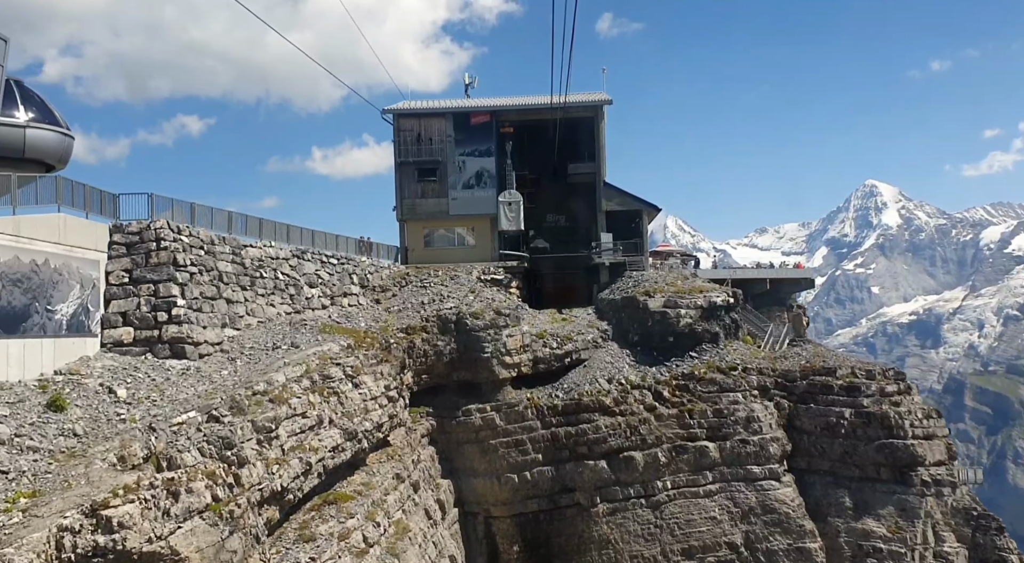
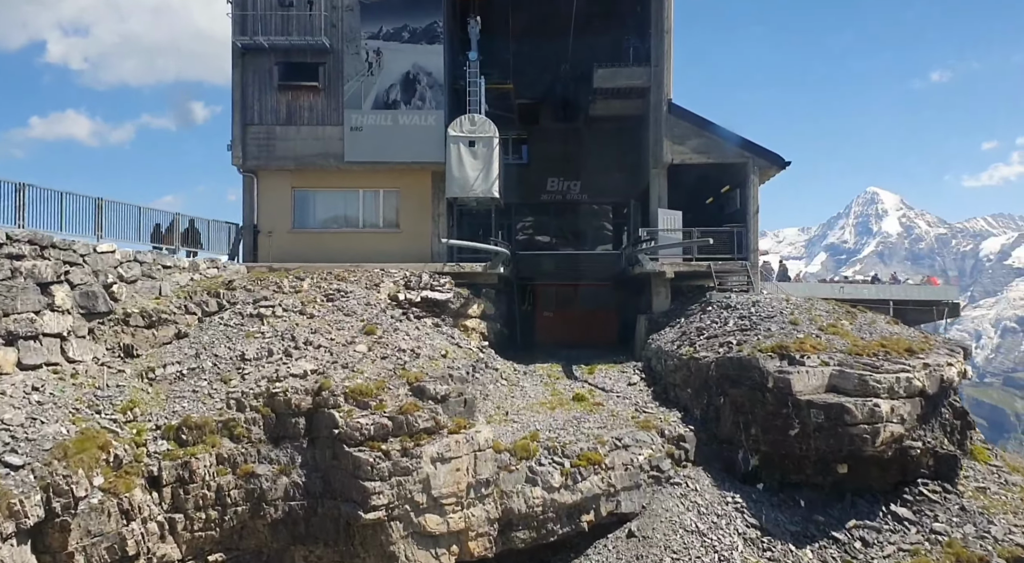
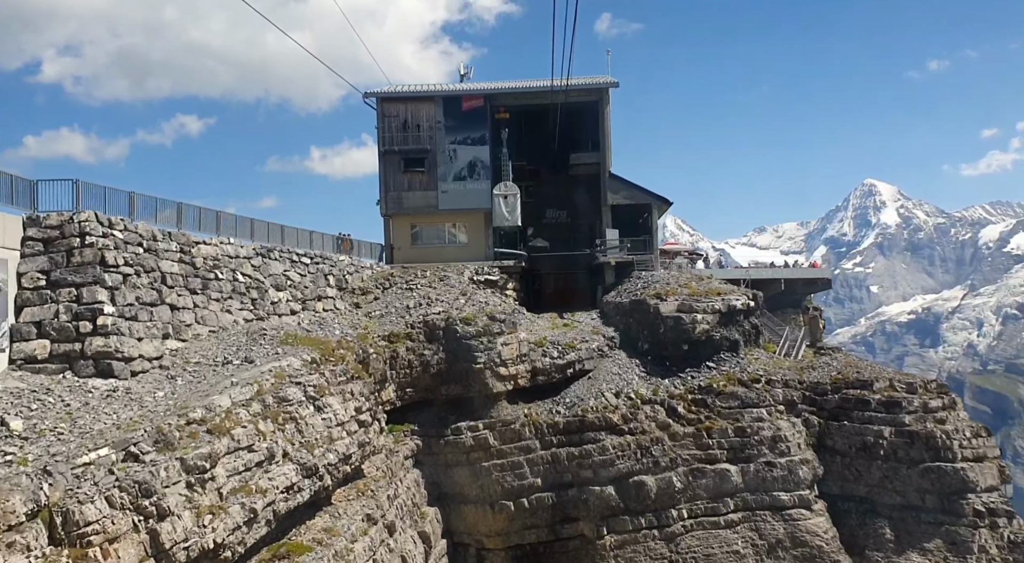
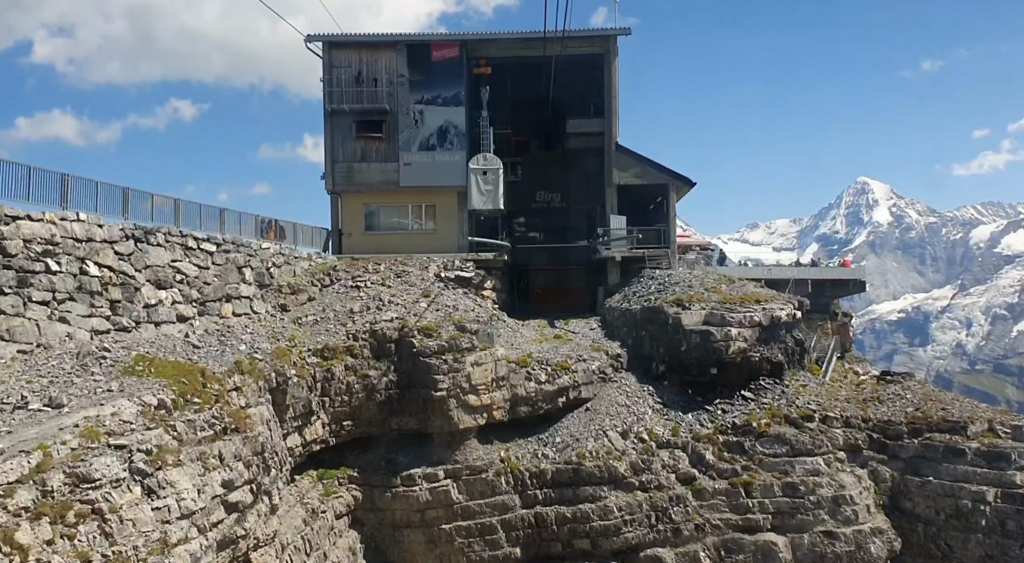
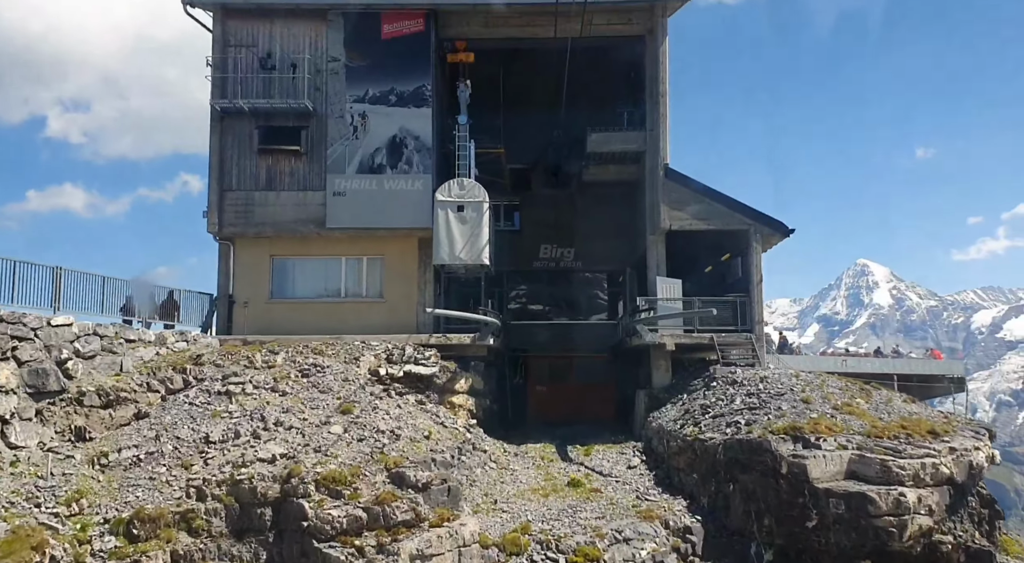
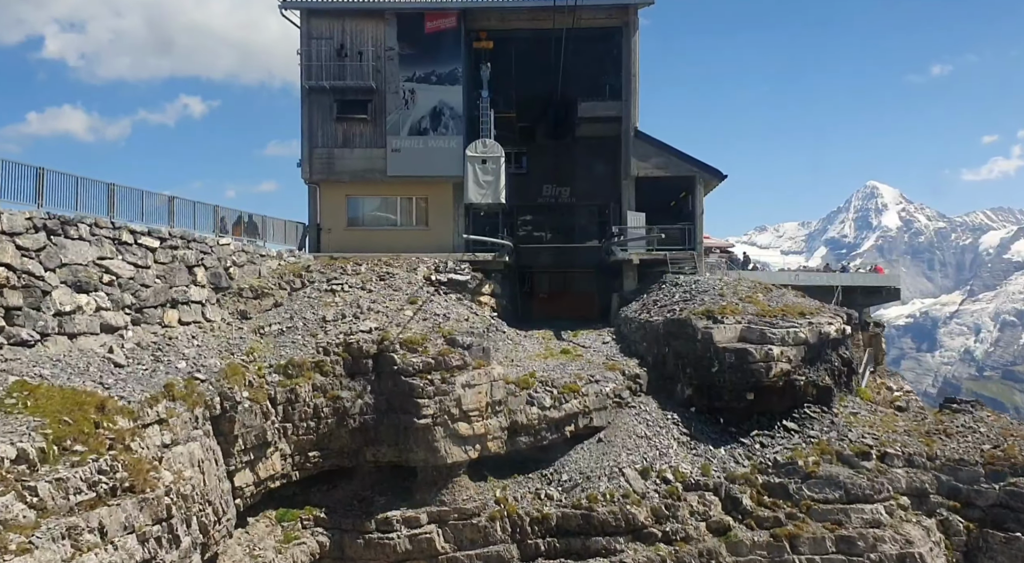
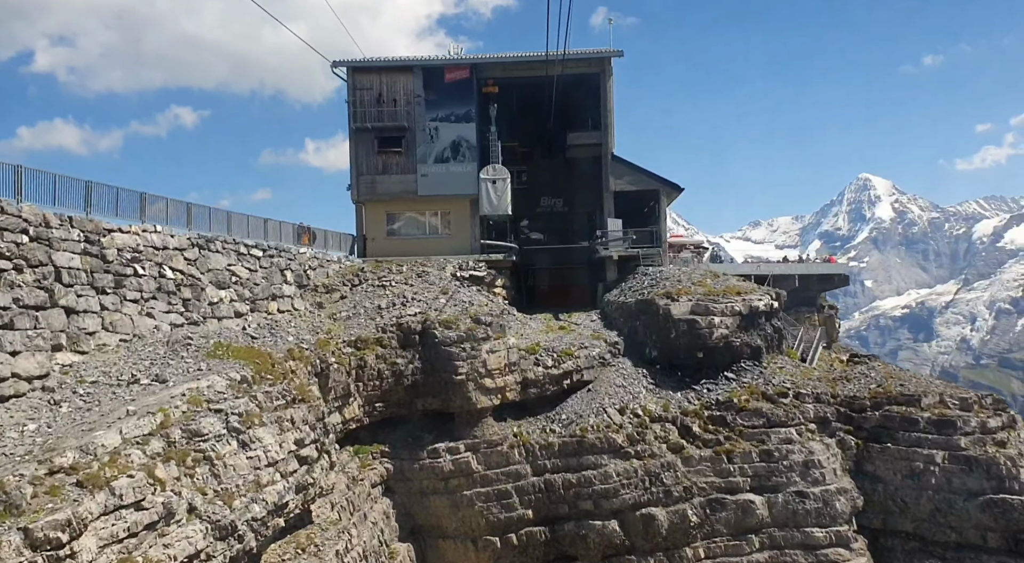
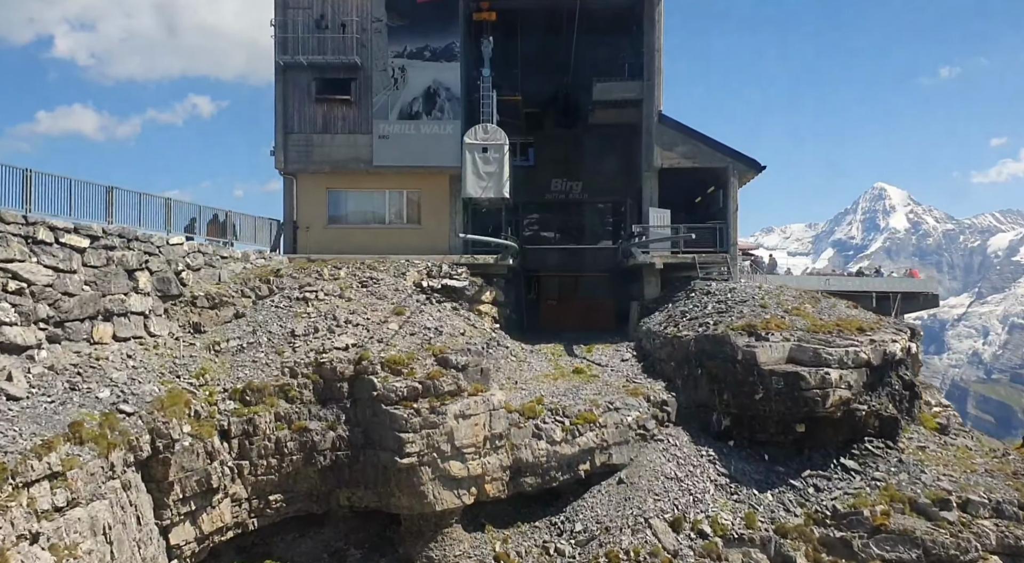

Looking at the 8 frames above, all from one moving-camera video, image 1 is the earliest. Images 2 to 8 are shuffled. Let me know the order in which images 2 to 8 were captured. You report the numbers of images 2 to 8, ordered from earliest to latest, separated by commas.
3, 7, 4, 6, 8, 2, 5
